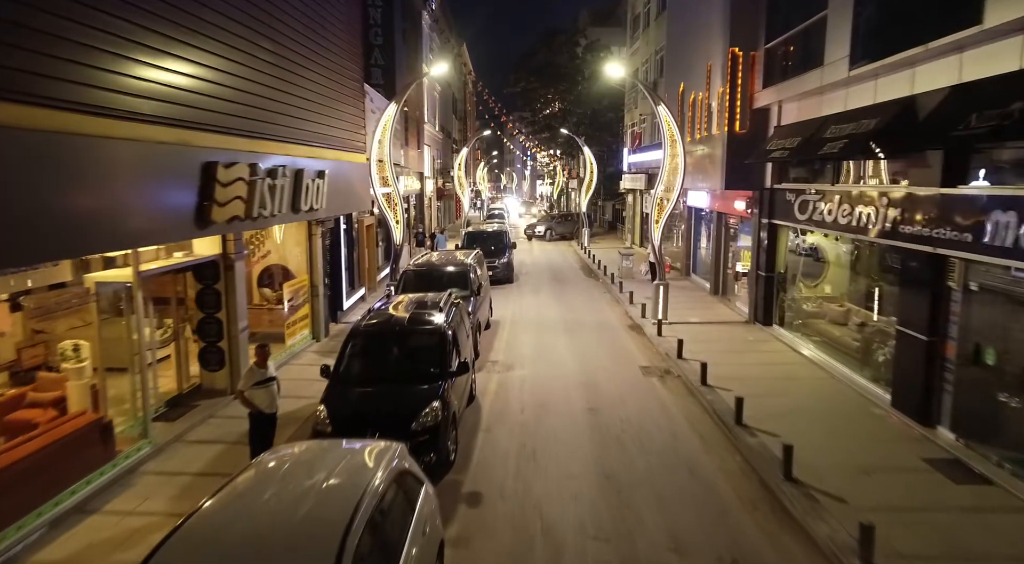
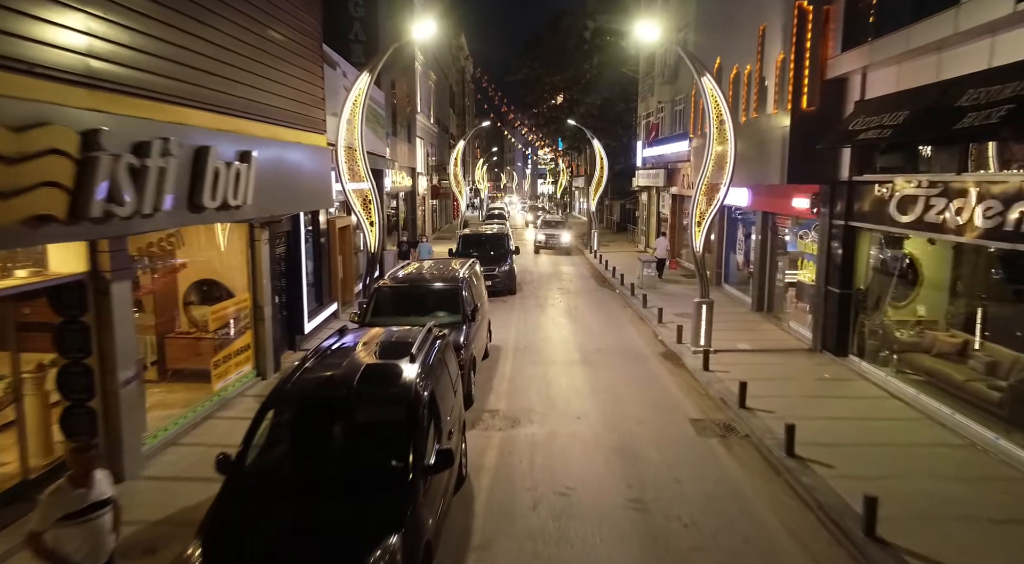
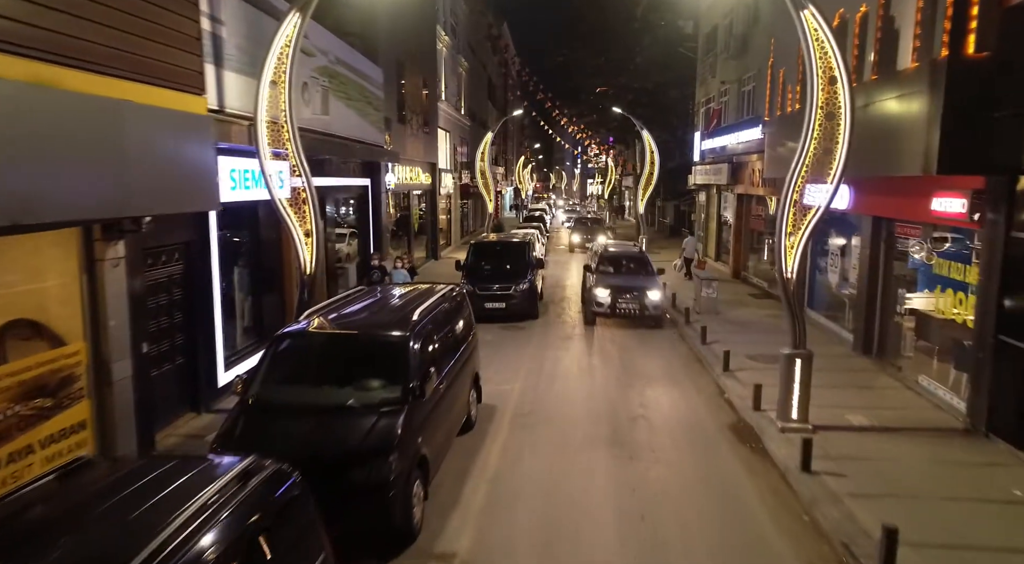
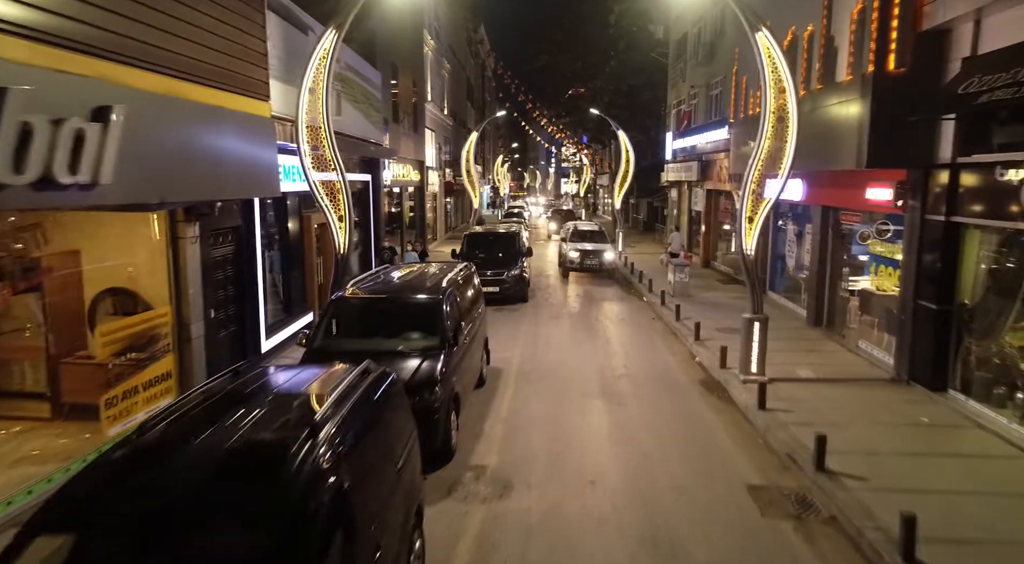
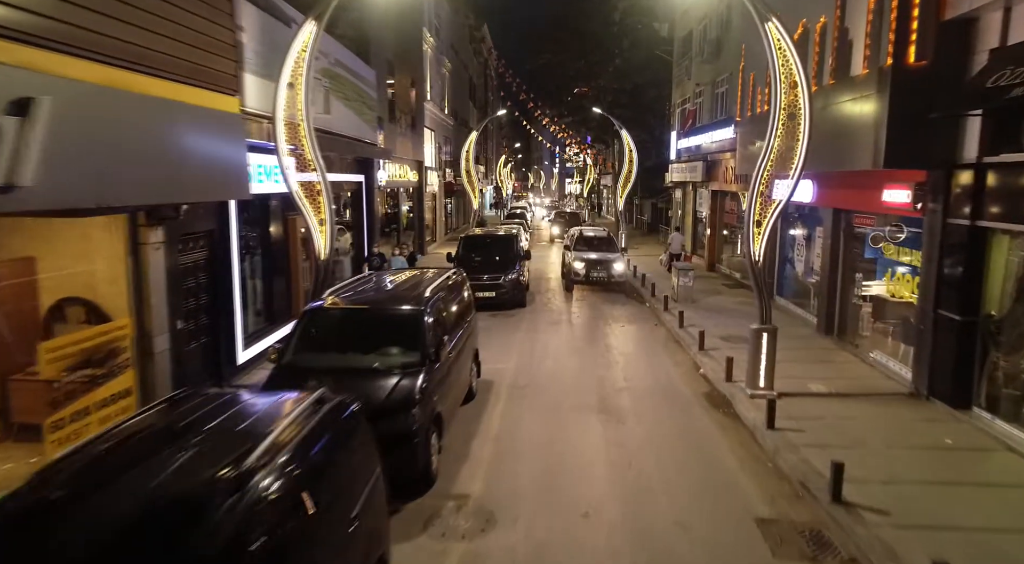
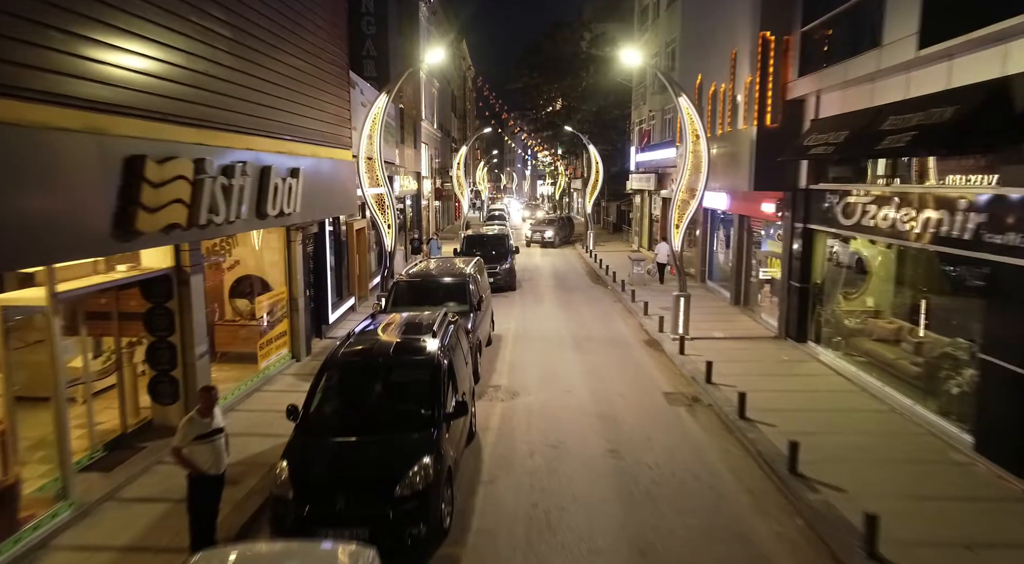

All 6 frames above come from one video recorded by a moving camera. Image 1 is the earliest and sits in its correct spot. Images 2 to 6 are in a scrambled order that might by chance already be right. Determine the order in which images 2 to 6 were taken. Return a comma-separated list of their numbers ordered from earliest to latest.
6, 2, 4, 5, 3
